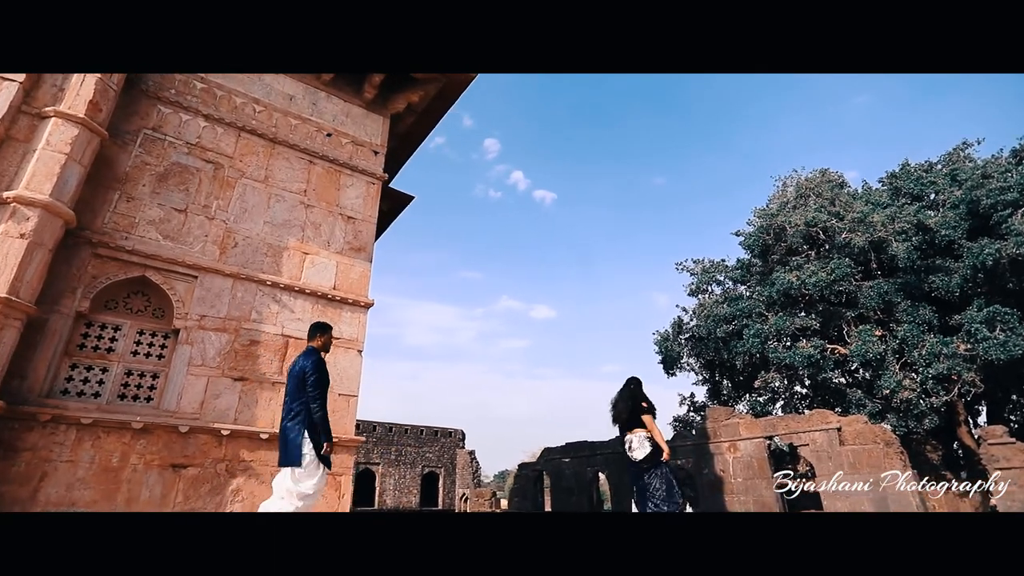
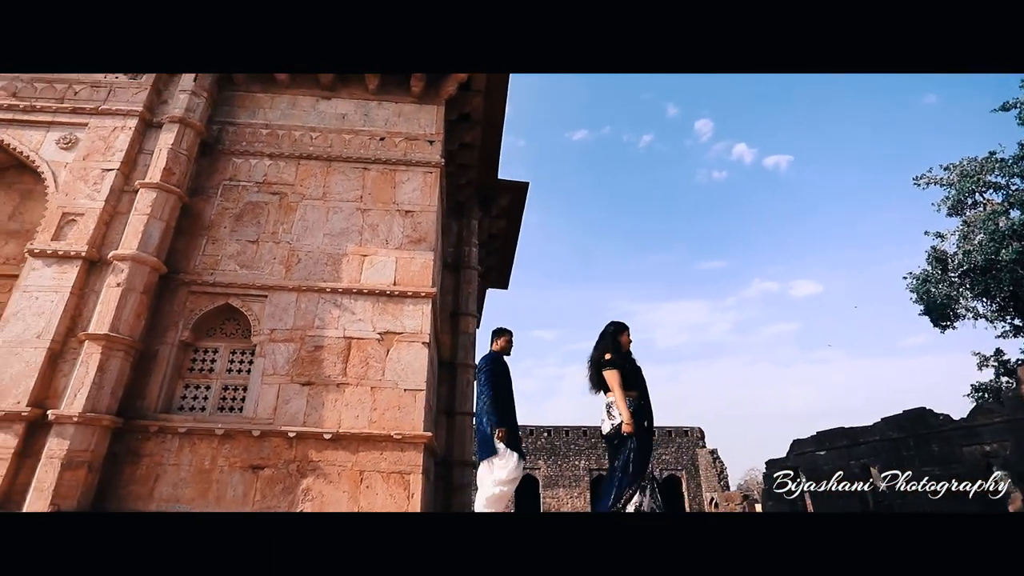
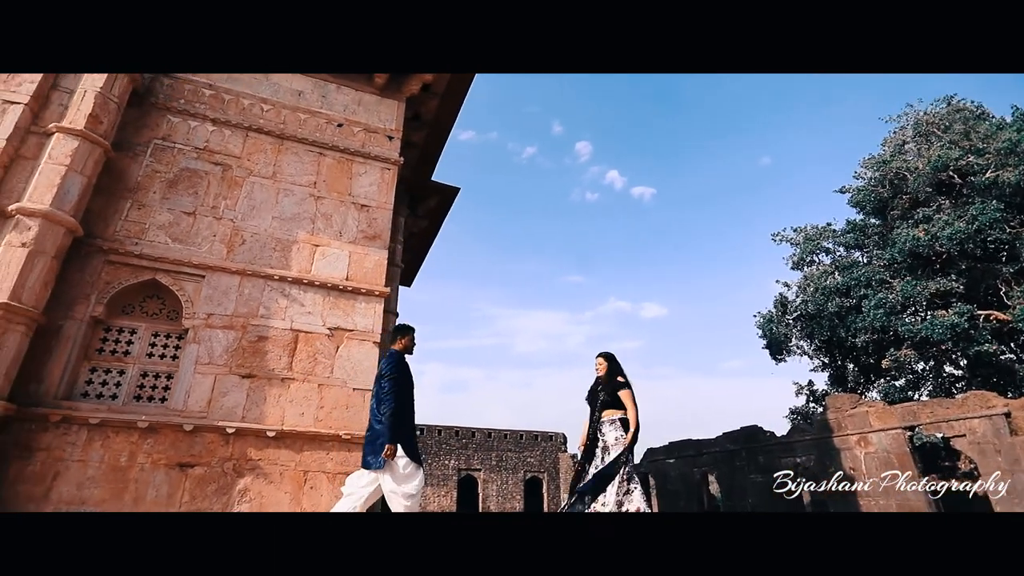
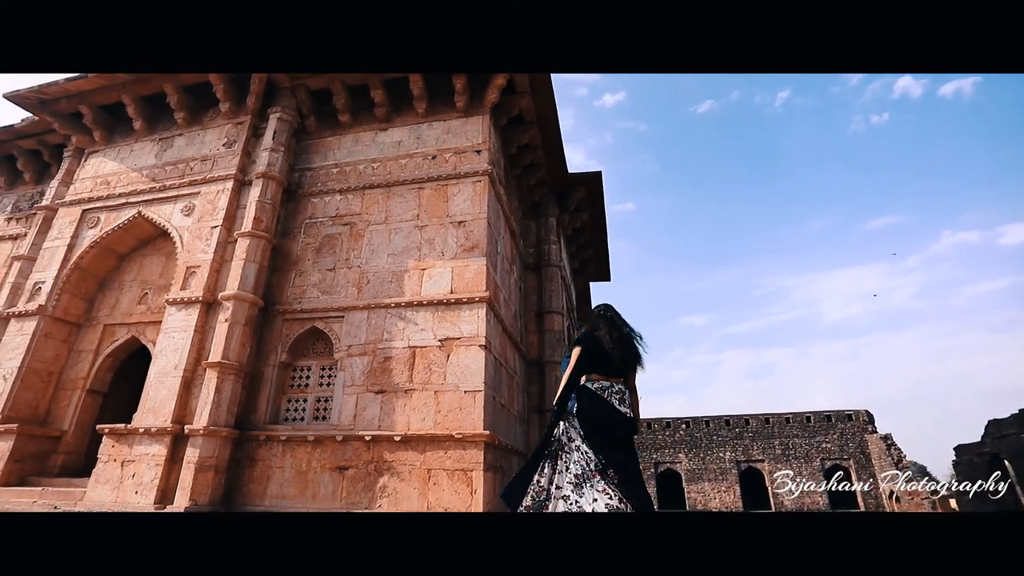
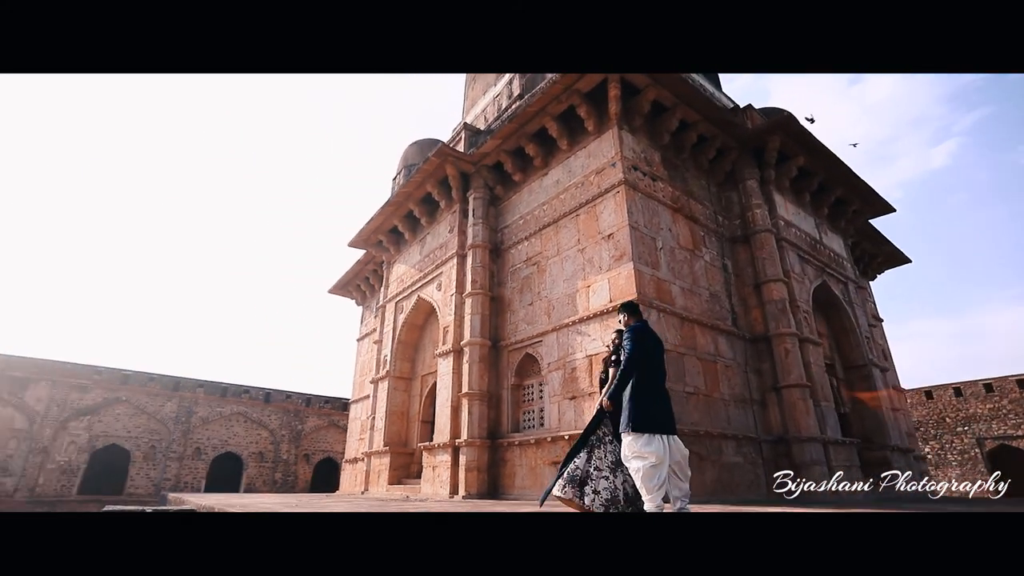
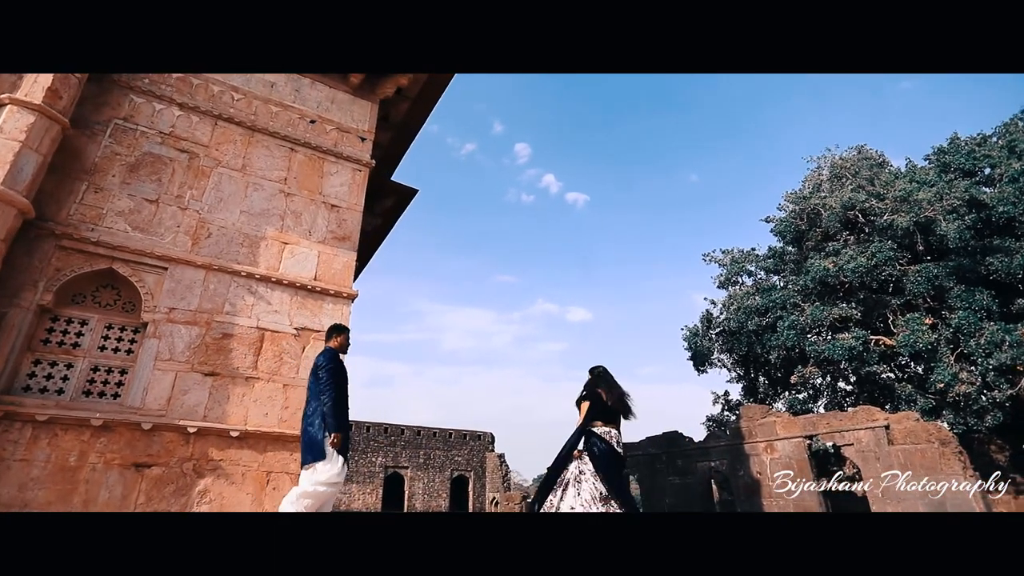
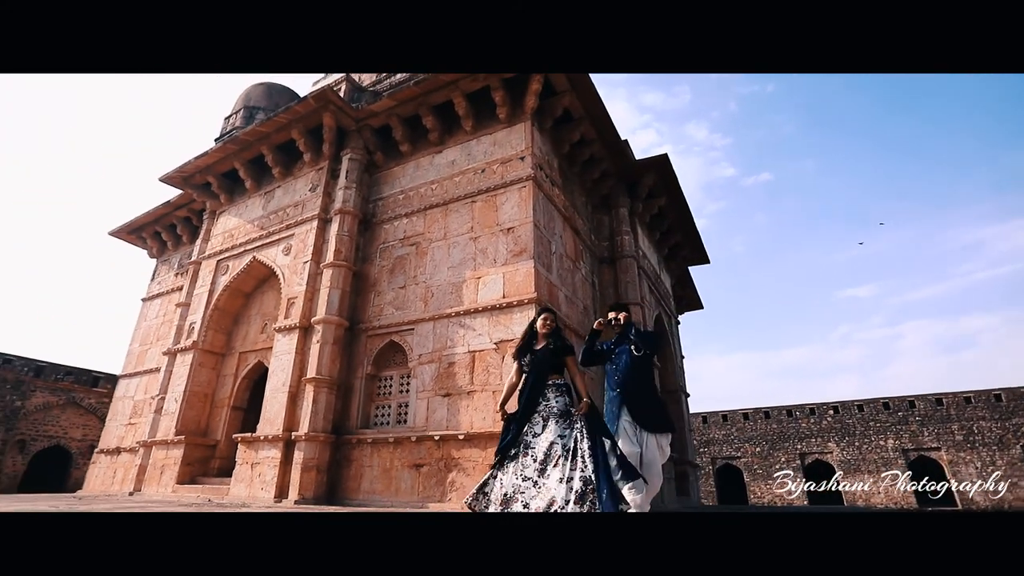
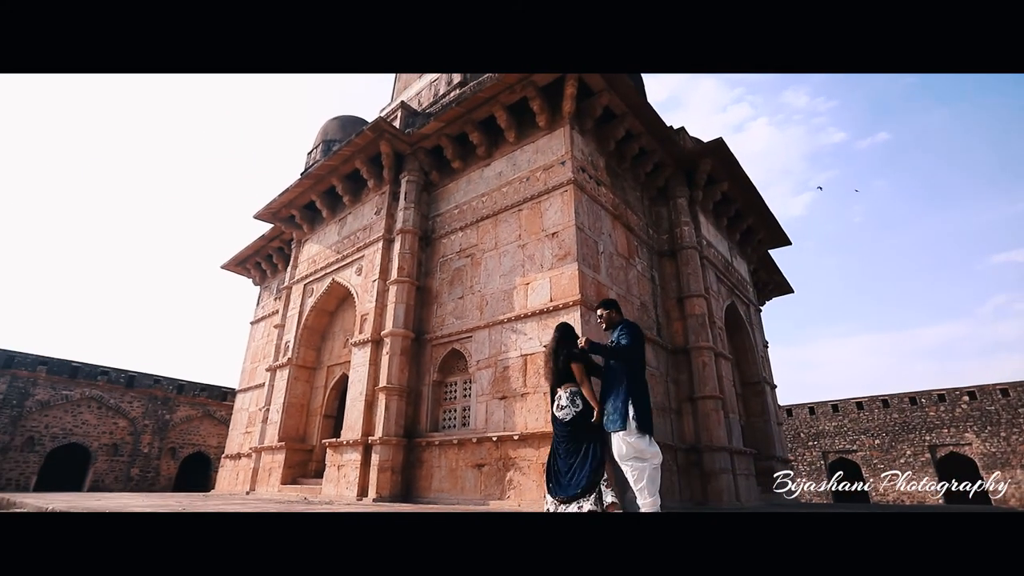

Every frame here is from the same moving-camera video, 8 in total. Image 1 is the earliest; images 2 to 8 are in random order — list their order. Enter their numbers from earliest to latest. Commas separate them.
6, 3, 2, 4, 7, 8, 5
